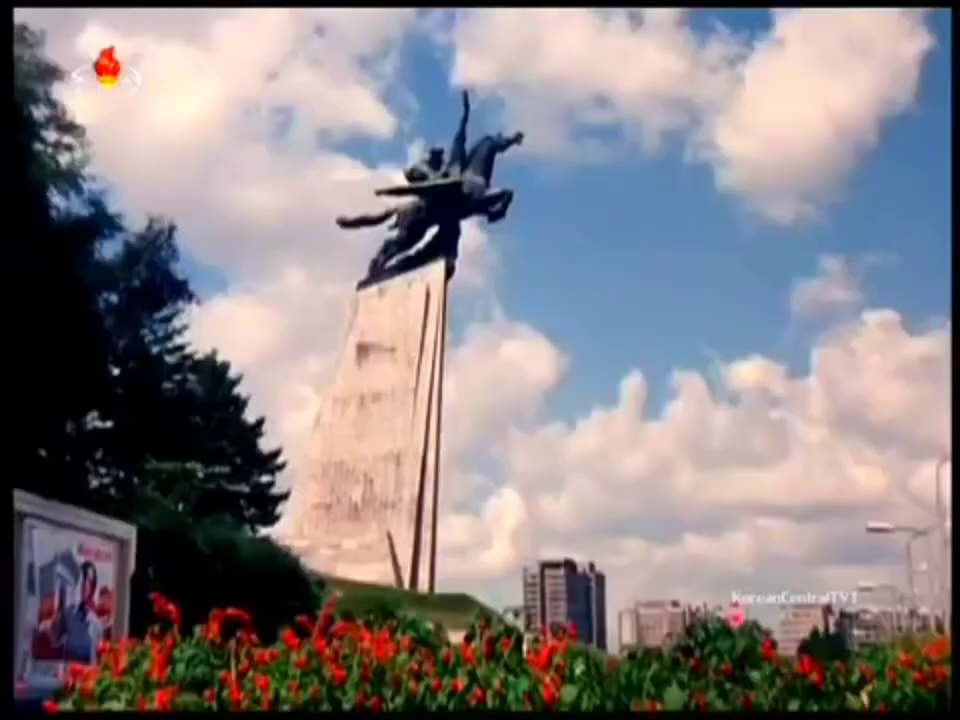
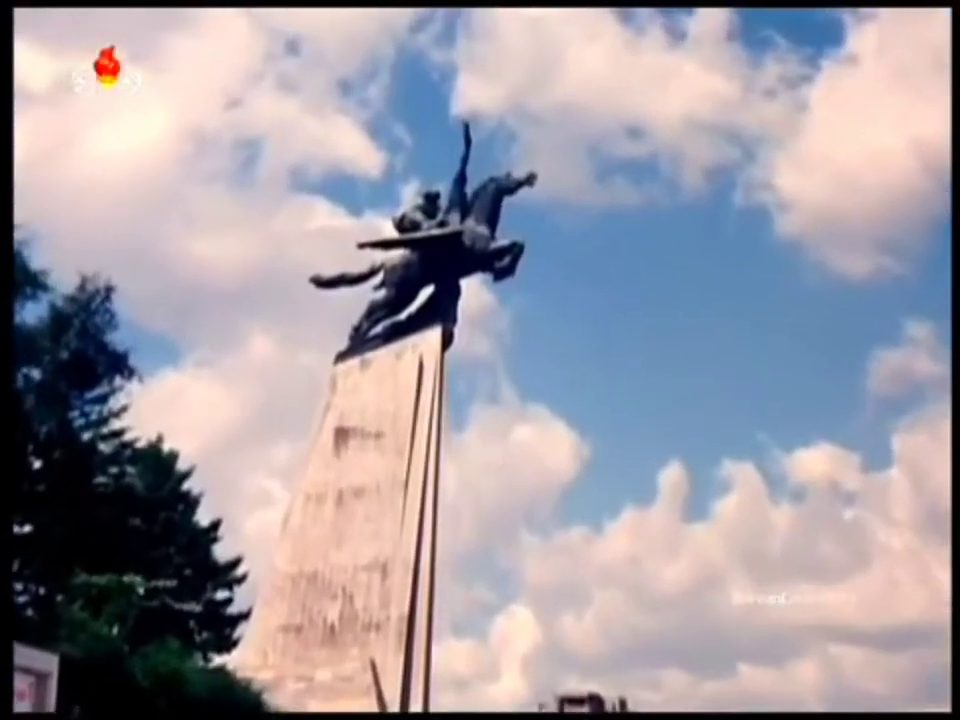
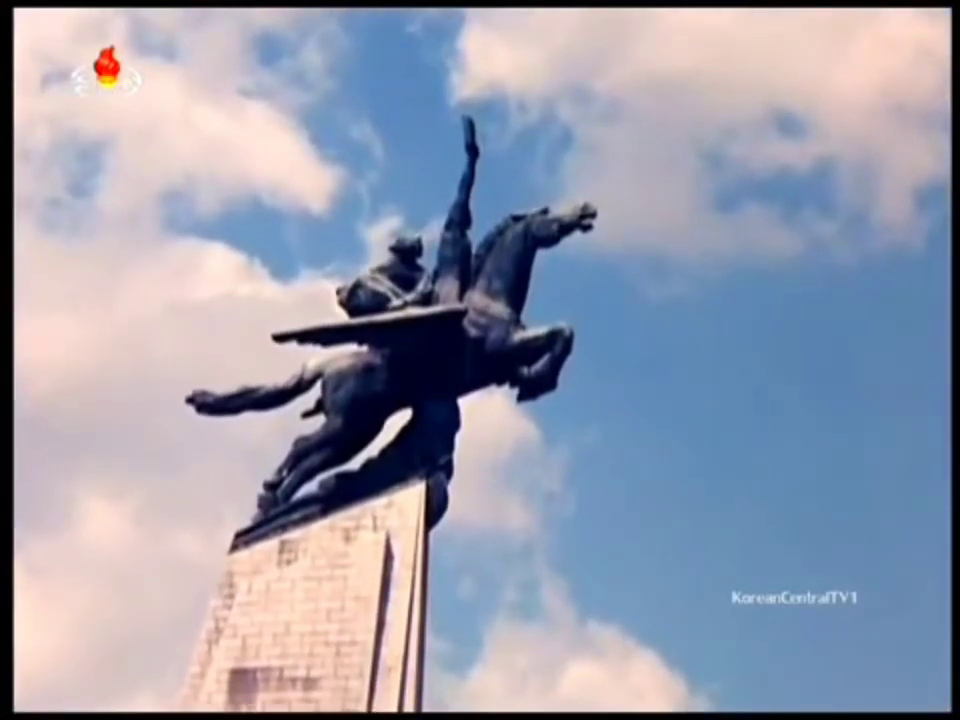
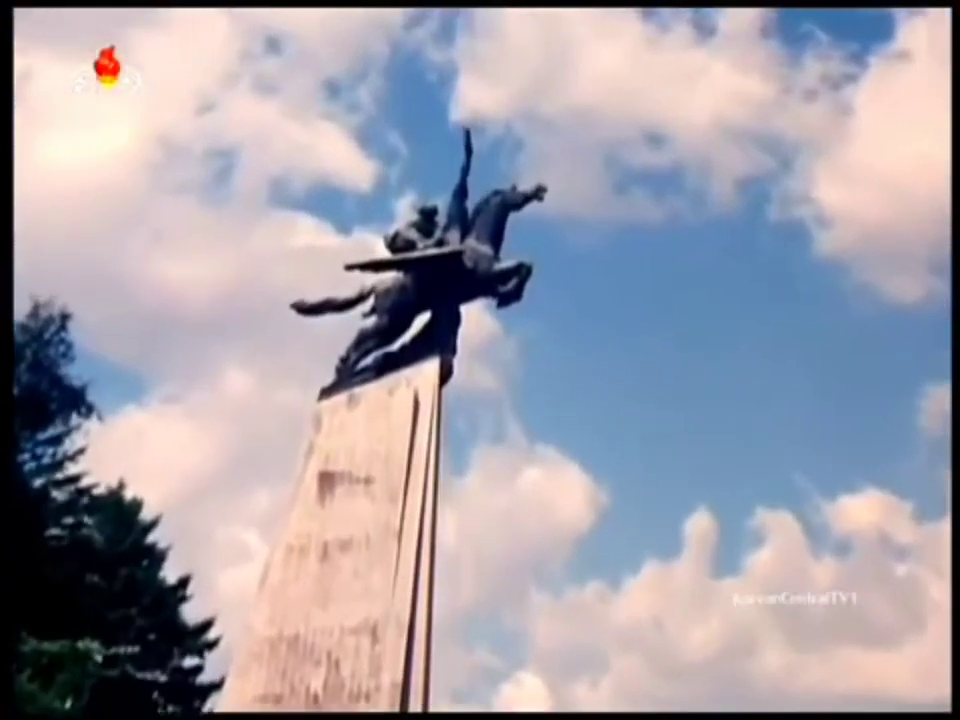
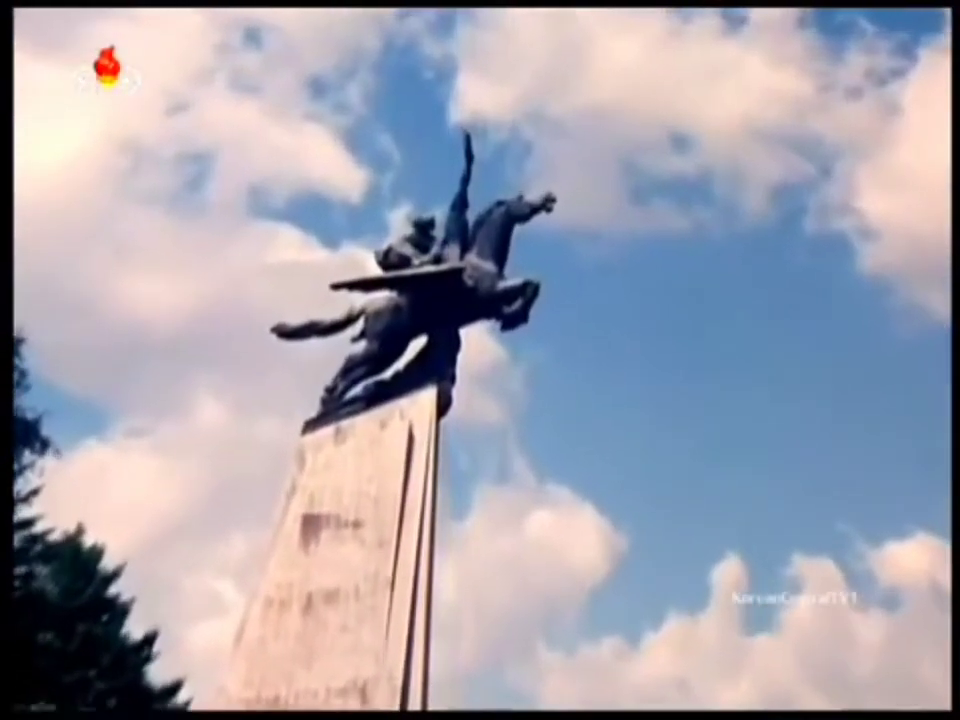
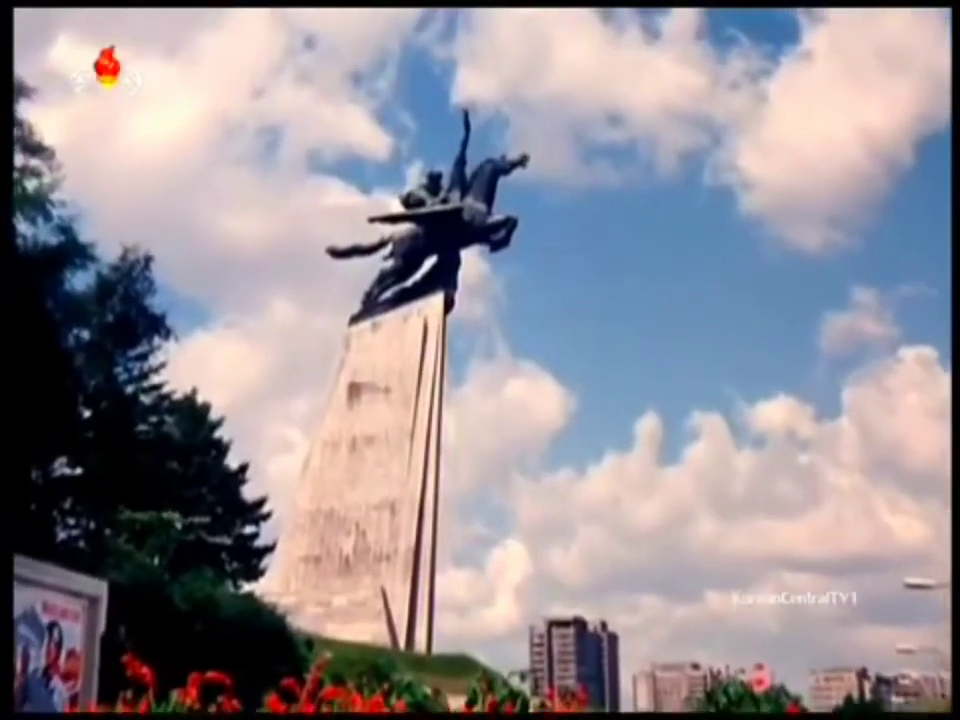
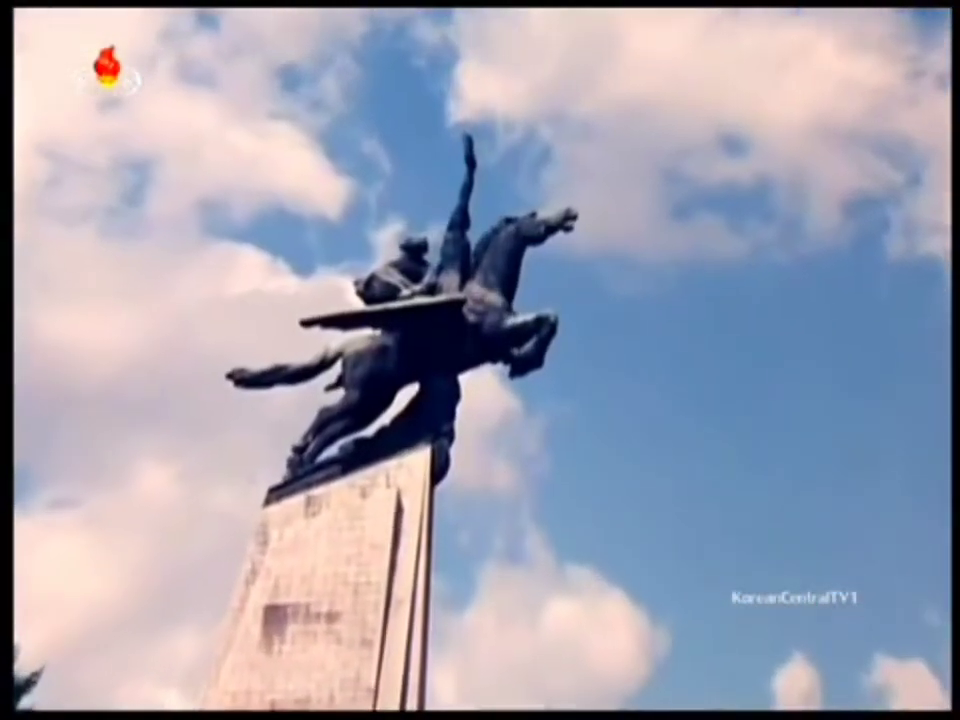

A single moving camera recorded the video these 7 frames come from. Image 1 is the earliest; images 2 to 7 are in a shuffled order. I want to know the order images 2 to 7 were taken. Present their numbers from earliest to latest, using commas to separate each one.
6, 2, 4, 5, 7, 3
